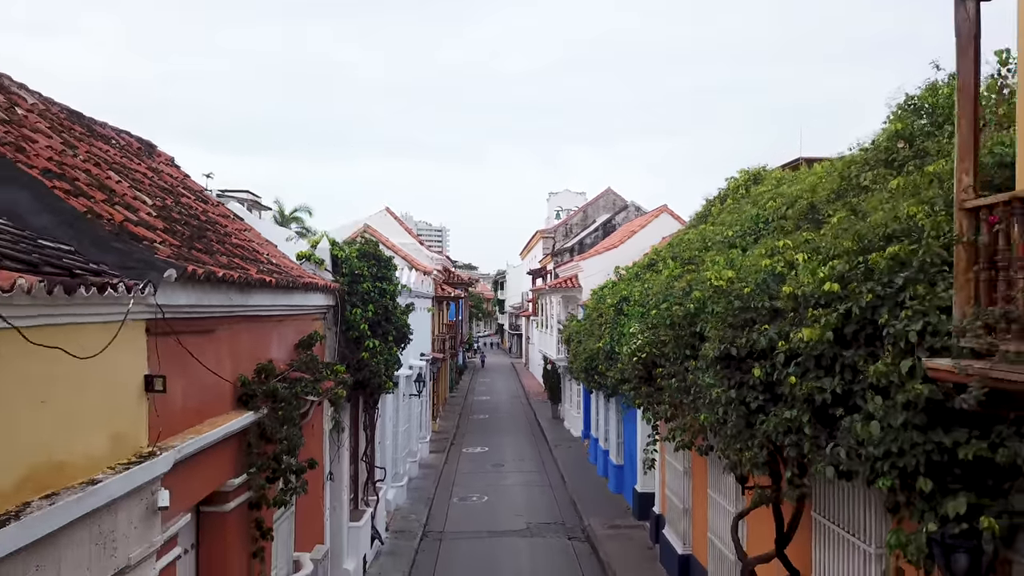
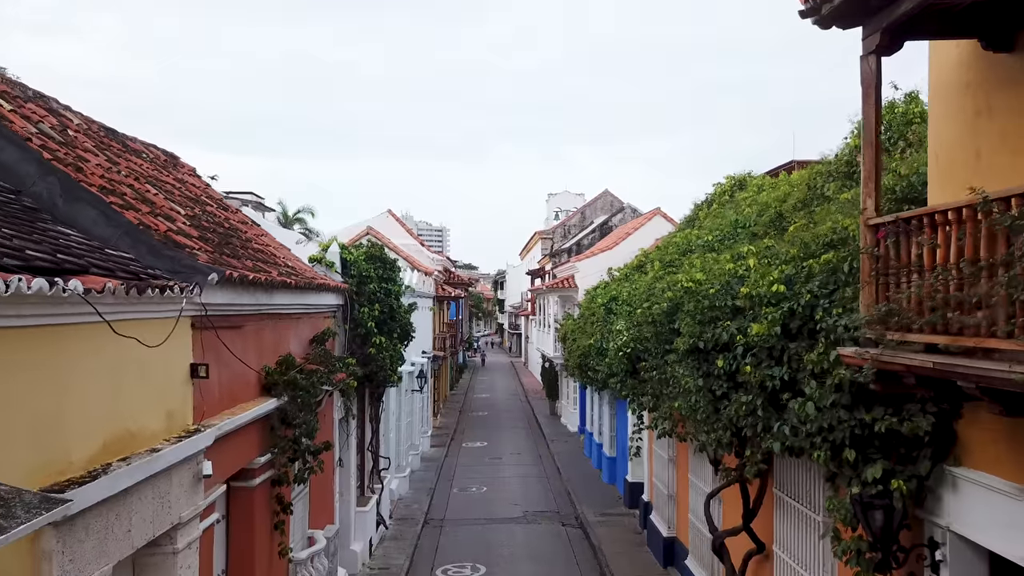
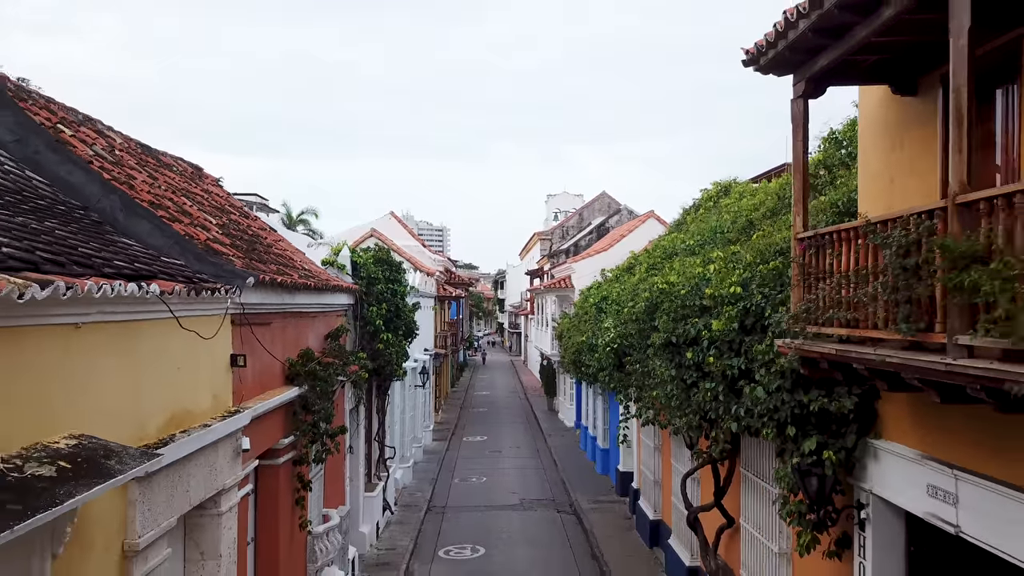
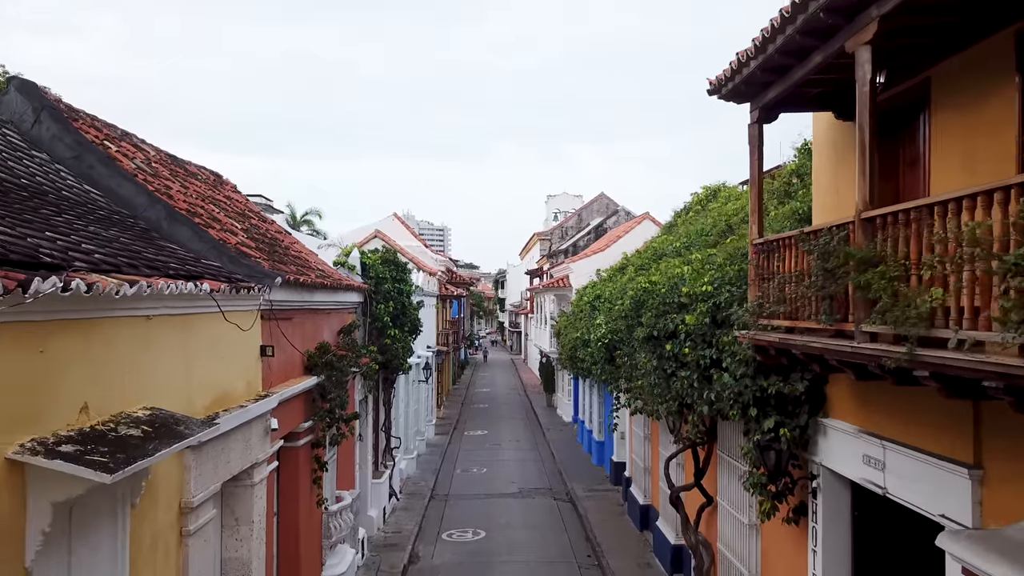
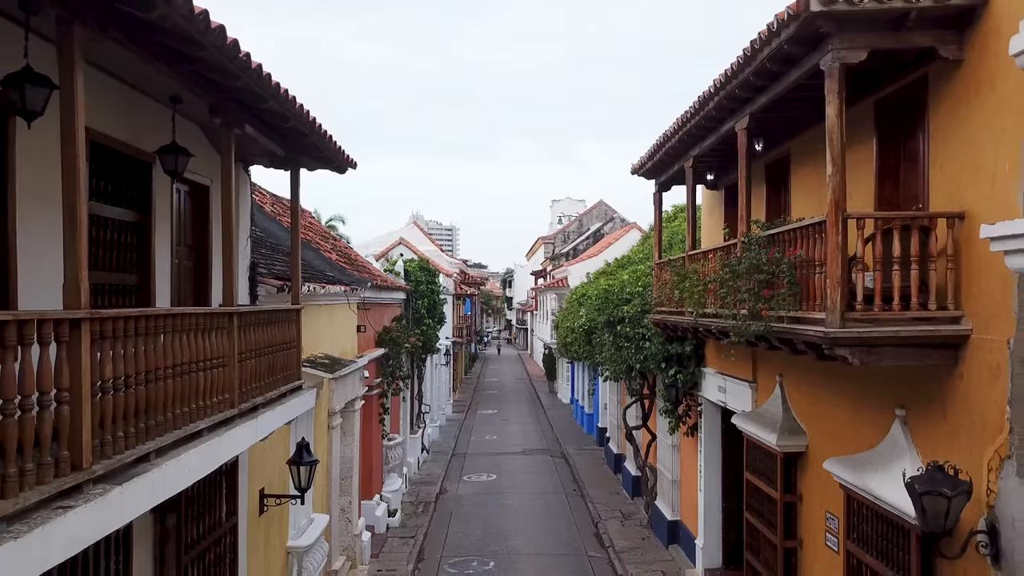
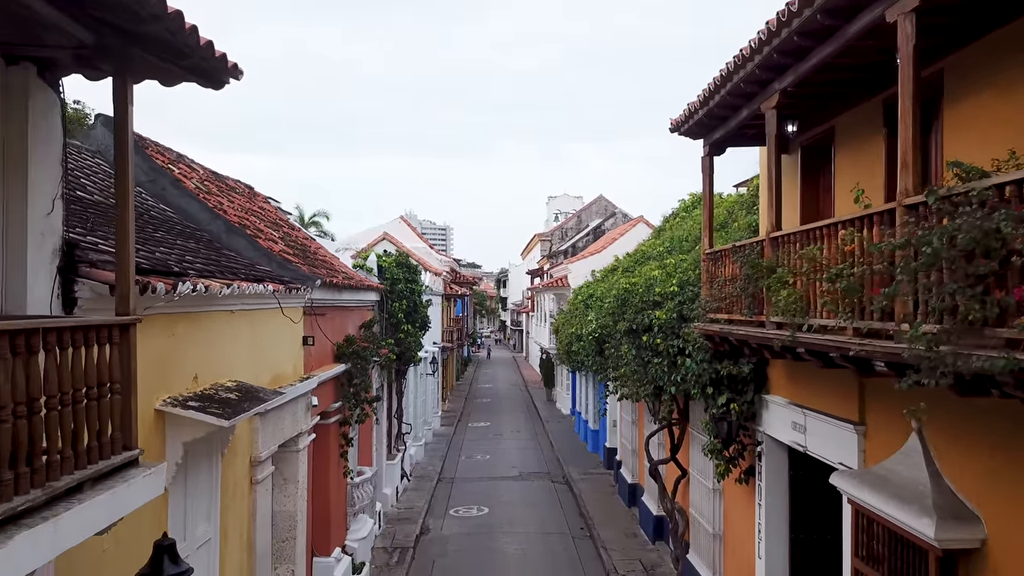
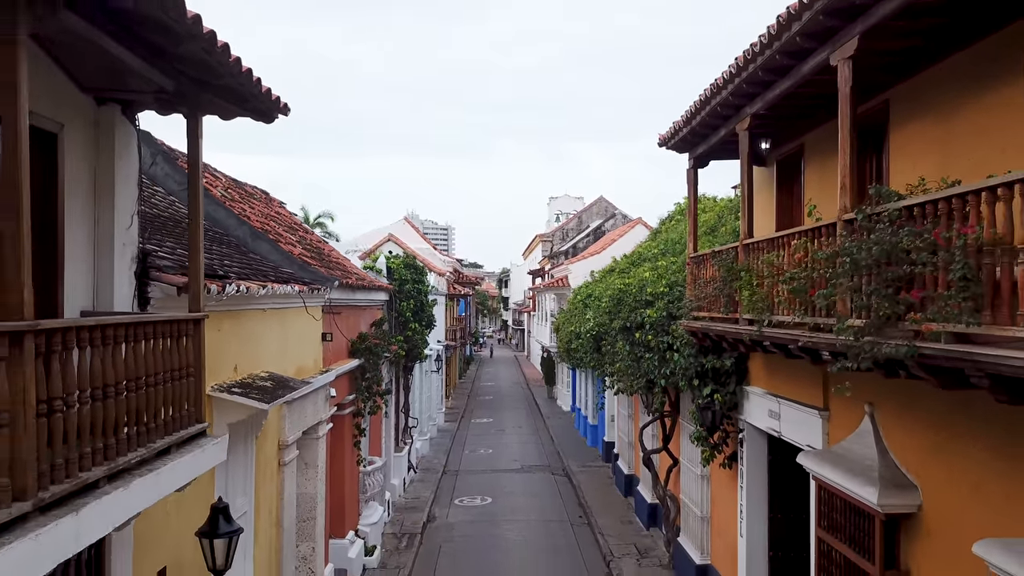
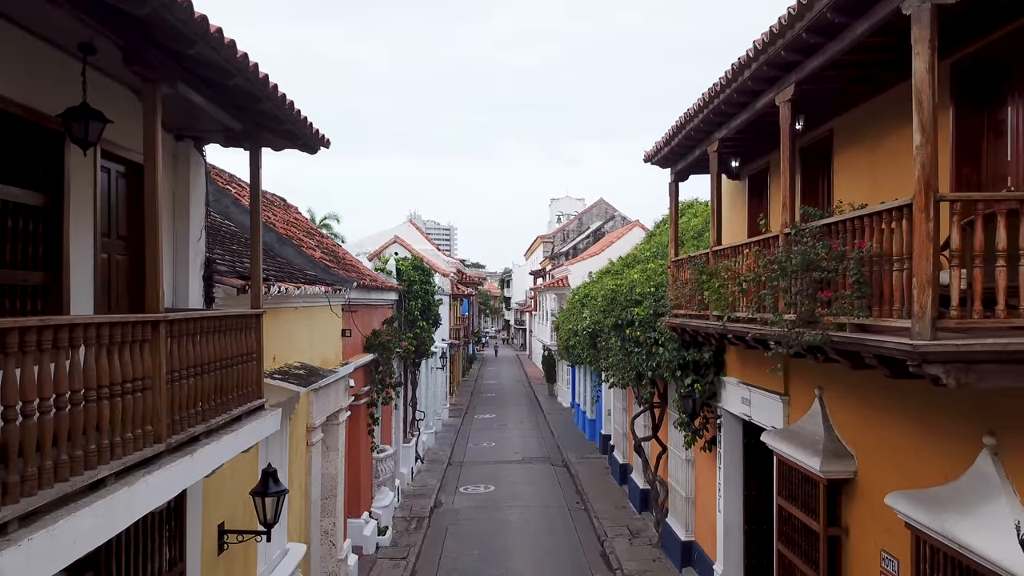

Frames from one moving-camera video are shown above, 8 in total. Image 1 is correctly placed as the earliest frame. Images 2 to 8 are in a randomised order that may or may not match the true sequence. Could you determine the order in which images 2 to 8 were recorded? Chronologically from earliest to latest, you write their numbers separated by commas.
2, 3, 4, 6, 7, 8, 5
